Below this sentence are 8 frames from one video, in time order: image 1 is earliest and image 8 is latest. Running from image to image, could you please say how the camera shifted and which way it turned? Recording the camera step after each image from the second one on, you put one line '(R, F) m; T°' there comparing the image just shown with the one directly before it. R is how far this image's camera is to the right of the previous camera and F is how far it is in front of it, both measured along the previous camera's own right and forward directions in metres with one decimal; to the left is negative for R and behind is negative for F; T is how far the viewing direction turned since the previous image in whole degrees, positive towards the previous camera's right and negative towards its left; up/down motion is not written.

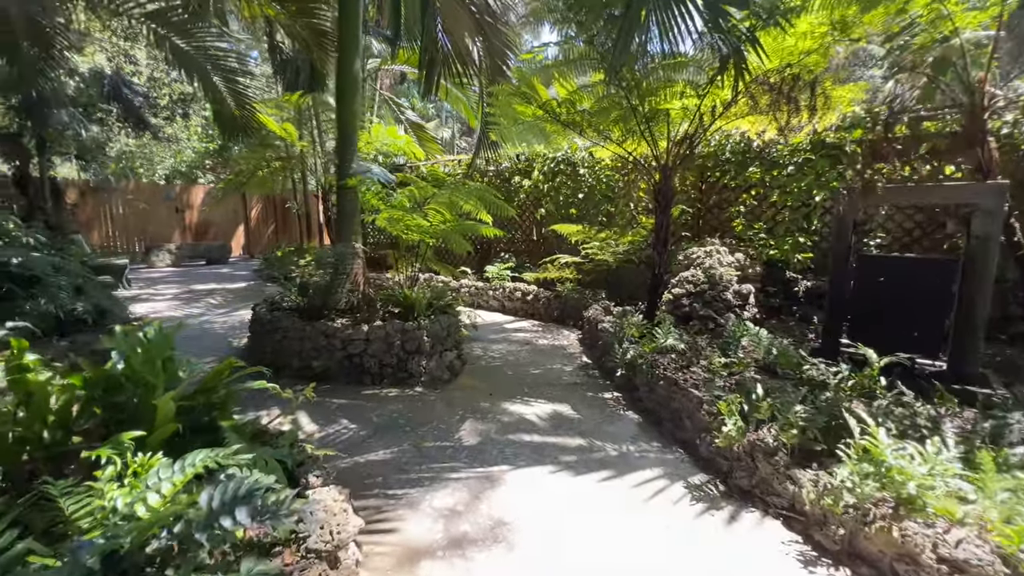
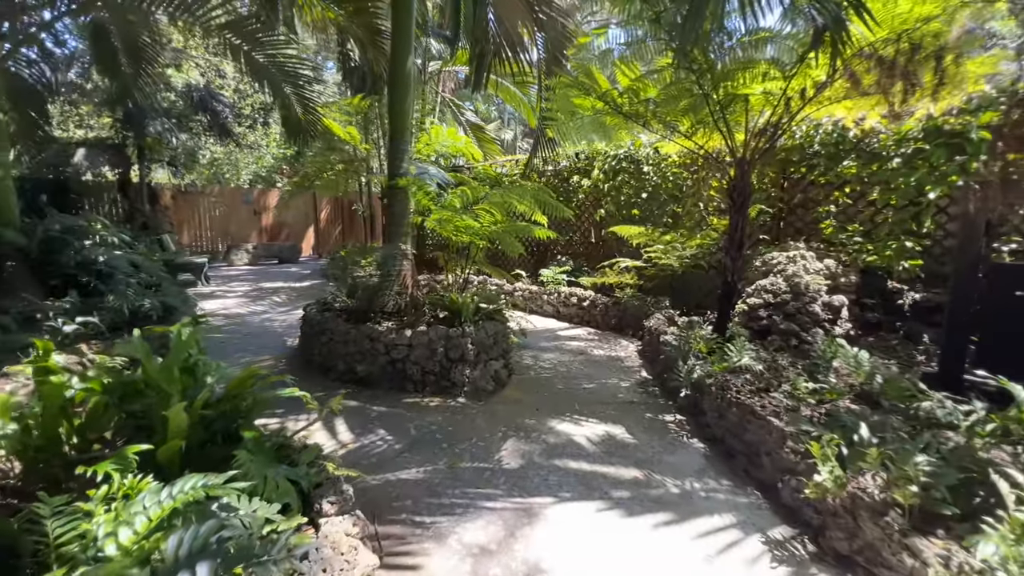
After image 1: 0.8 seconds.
(+0.1, +0.3) m; -8°
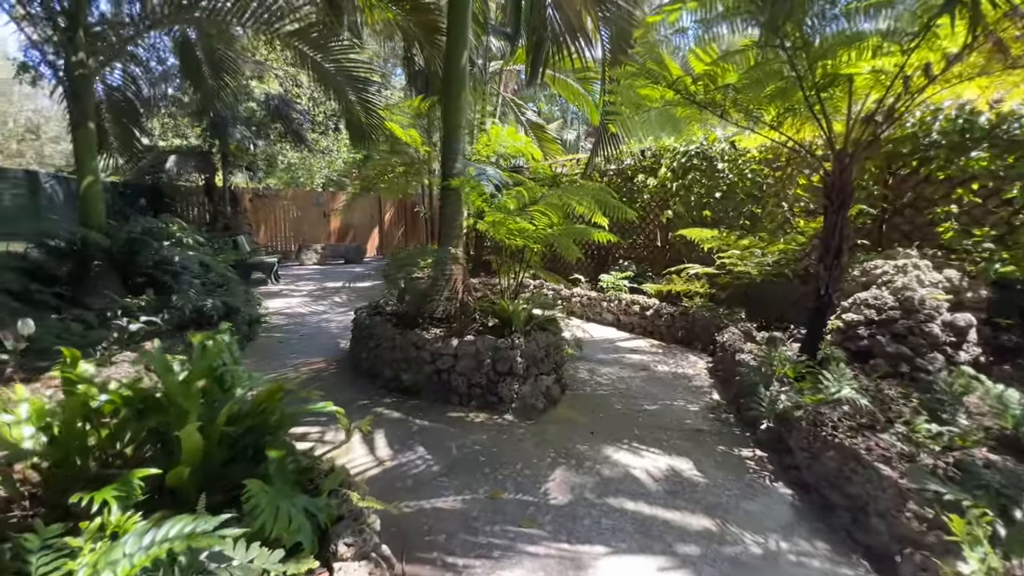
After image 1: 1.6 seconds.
(0.0, +0.3) m; -8°
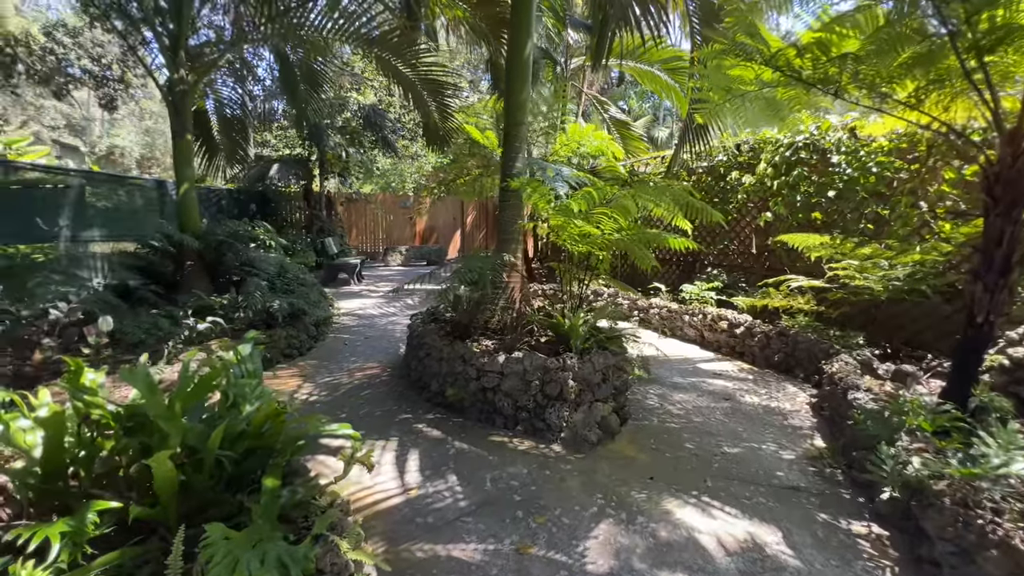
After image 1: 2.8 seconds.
(+0.2, +0.3) m; -11°
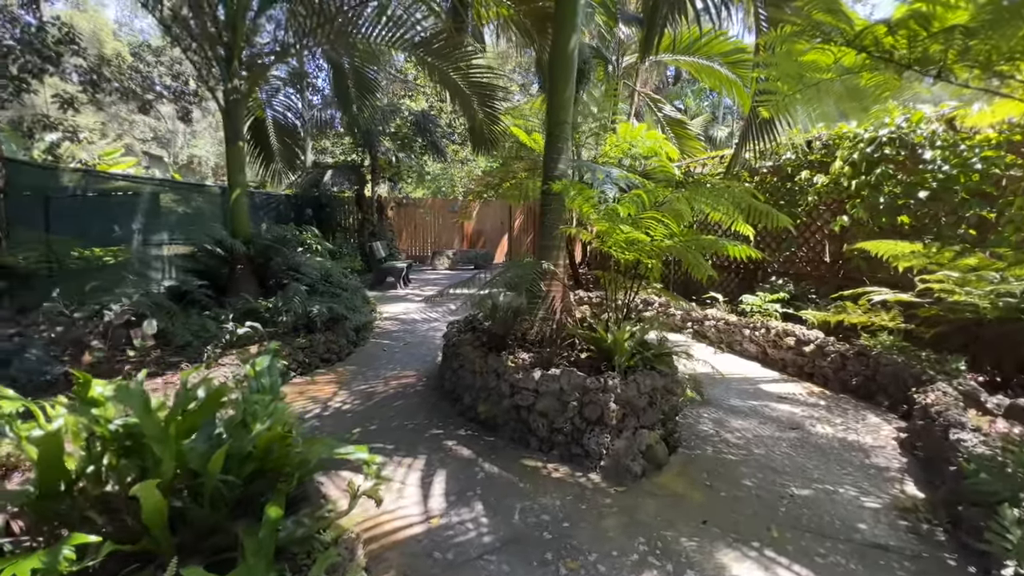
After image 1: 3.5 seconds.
(+0.1, +0.2) m; -6°
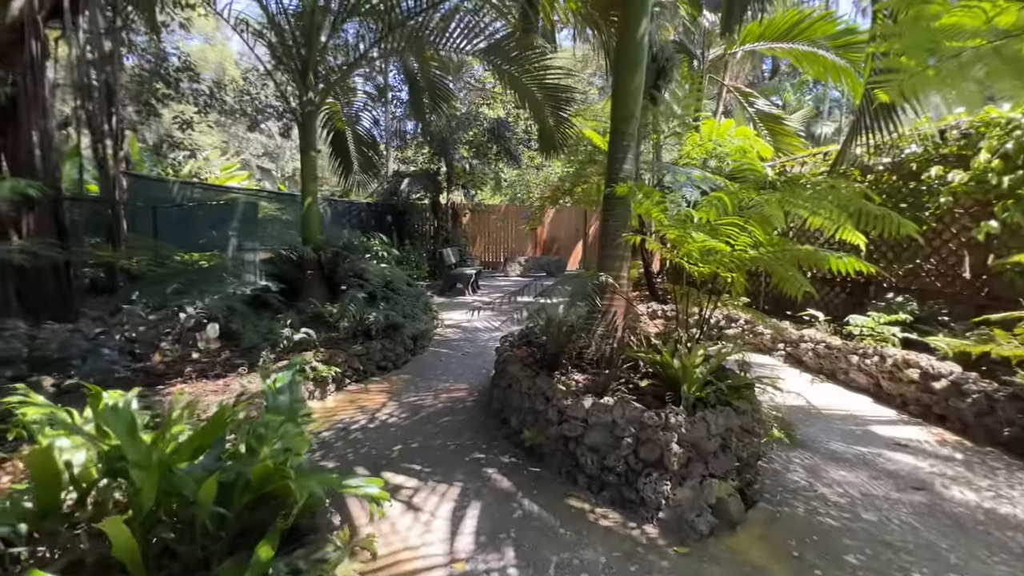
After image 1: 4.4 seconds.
(+0.1, +0.3) m; -10°
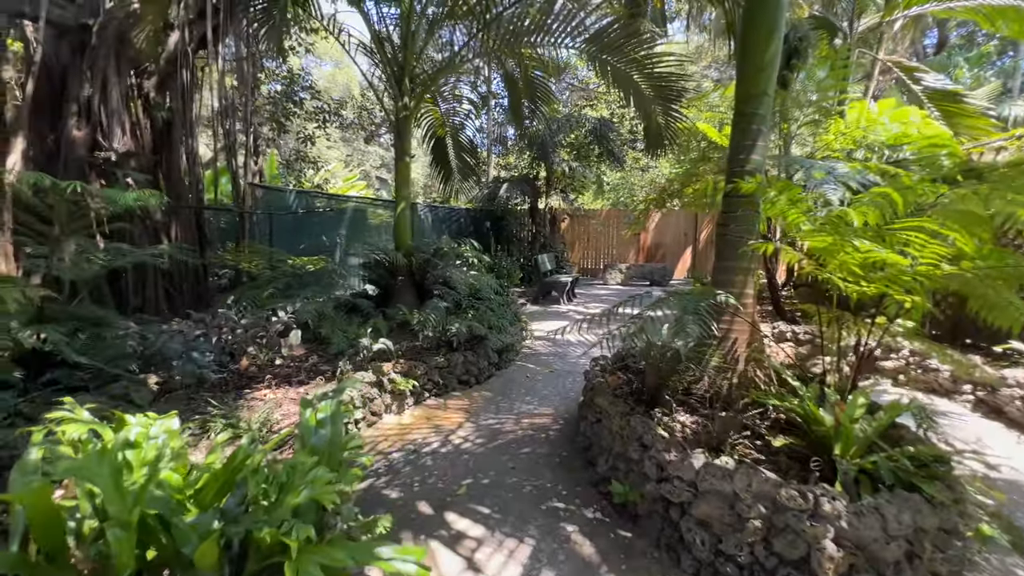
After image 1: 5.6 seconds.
(0.0, +0.4) m; -13°
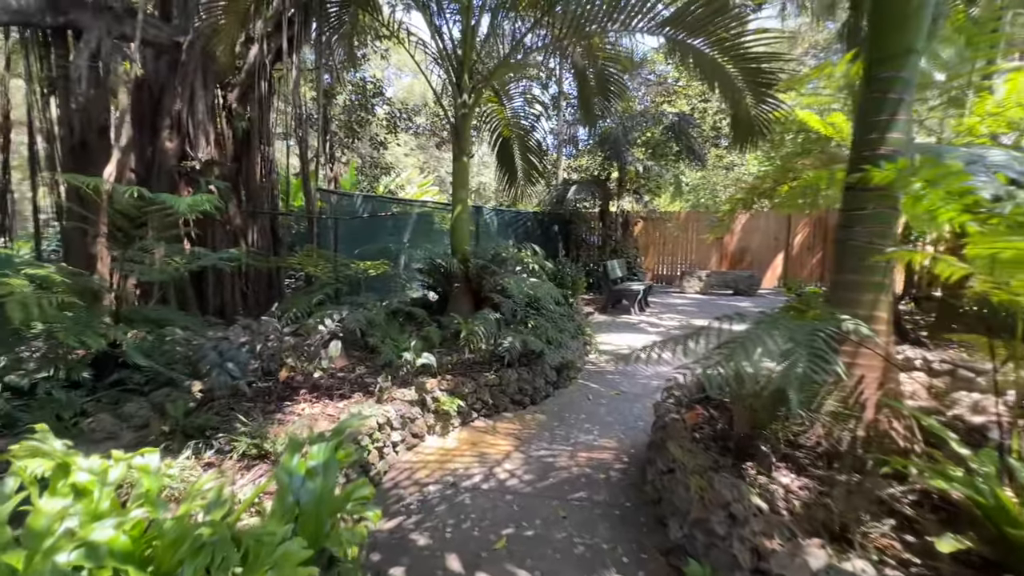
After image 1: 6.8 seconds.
(+0.1, +0.4) m; -9°
